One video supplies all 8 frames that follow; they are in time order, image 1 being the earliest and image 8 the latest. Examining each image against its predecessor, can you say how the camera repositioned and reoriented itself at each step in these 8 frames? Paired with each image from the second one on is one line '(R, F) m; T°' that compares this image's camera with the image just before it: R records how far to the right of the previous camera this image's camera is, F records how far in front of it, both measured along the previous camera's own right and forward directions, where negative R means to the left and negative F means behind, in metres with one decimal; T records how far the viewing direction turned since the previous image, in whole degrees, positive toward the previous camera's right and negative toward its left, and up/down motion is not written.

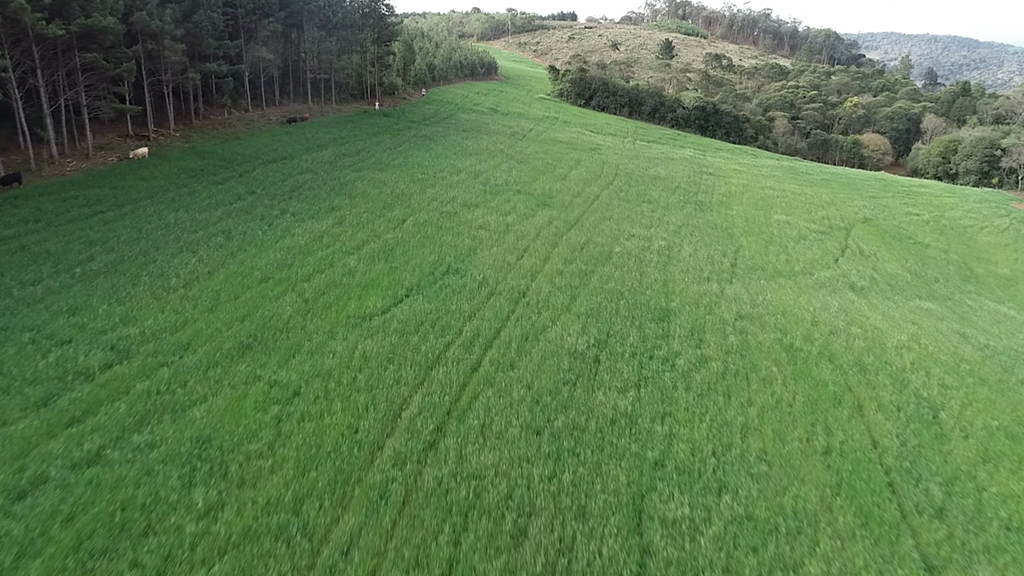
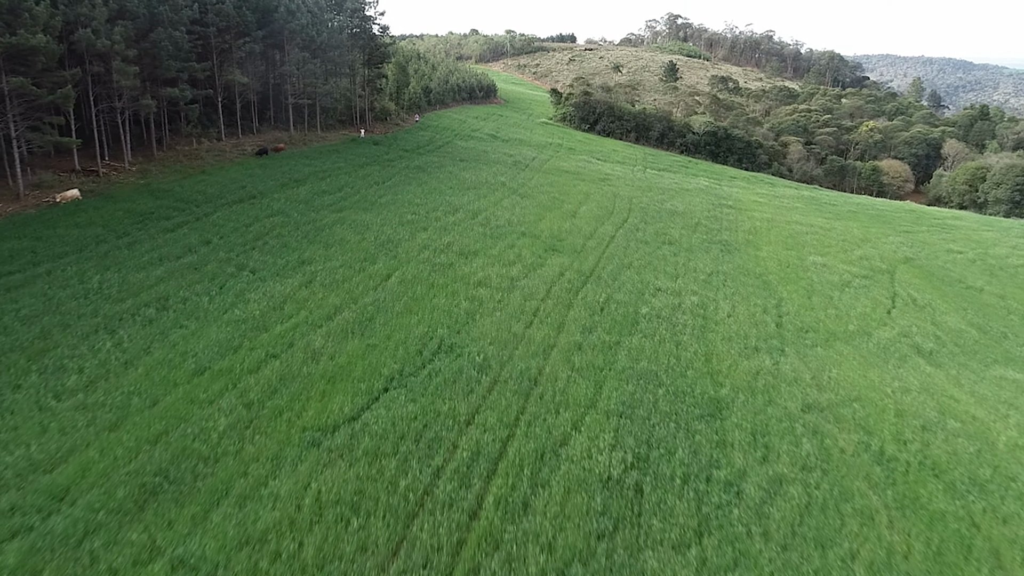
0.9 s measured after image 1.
(-0.2, +4.1) m; 0°
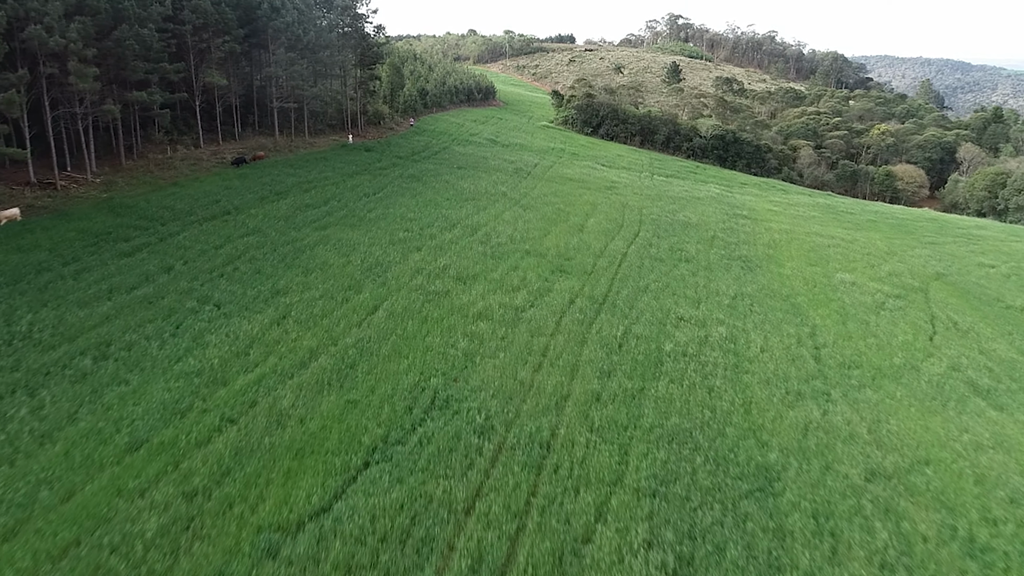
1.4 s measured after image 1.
(-0.2, +2.6) m; 0°
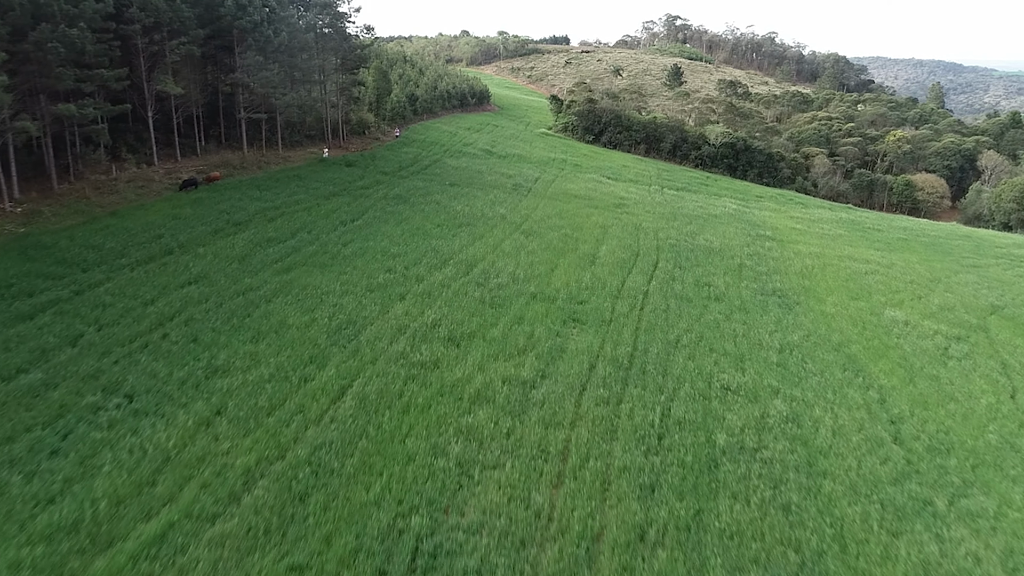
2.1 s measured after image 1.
(-0.3, +4.1) m; +1°
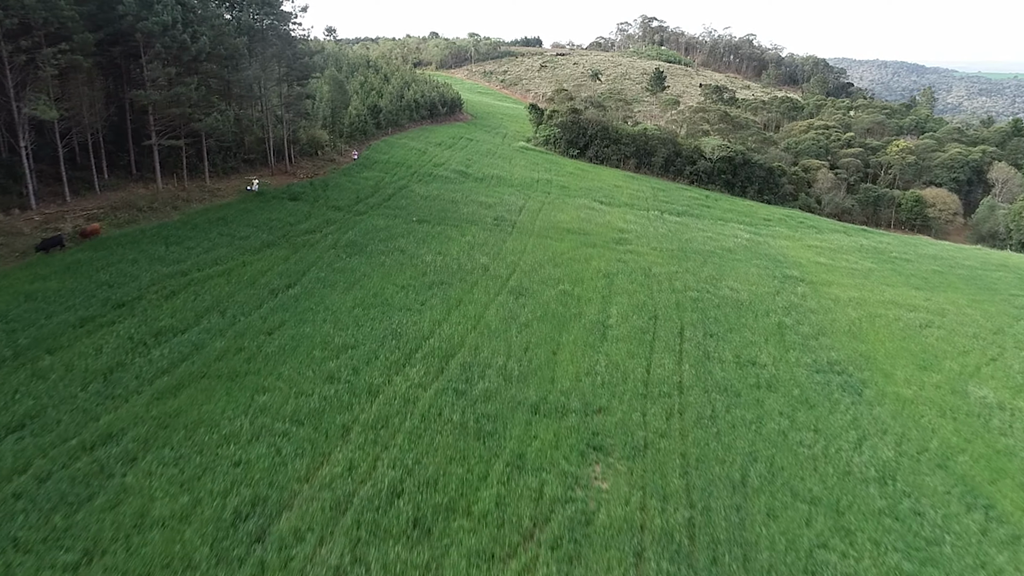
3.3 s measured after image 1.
(-0.4, +6.1) m; +2°
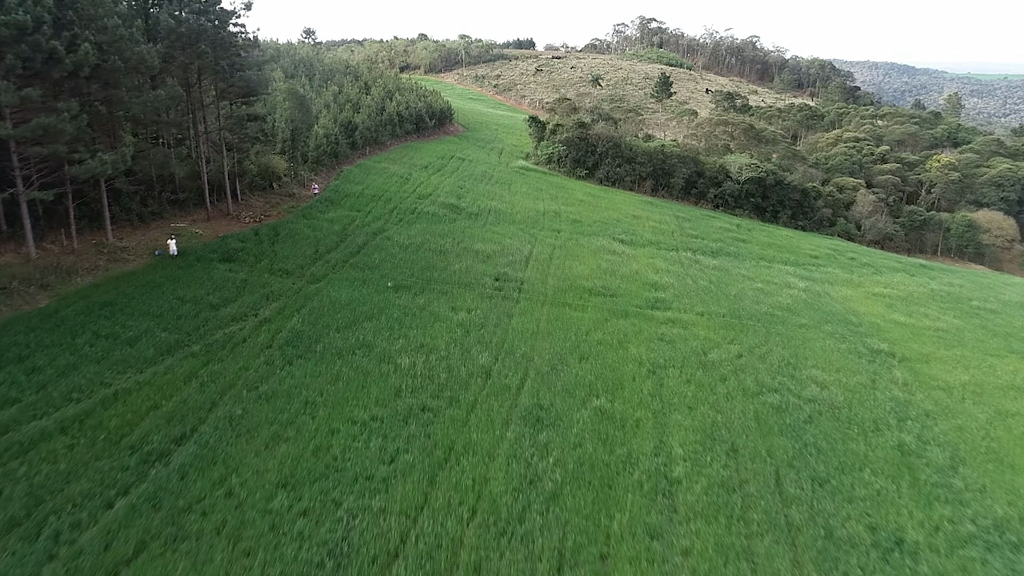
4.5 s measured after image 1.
(-0.5, +7.1) m; +1°
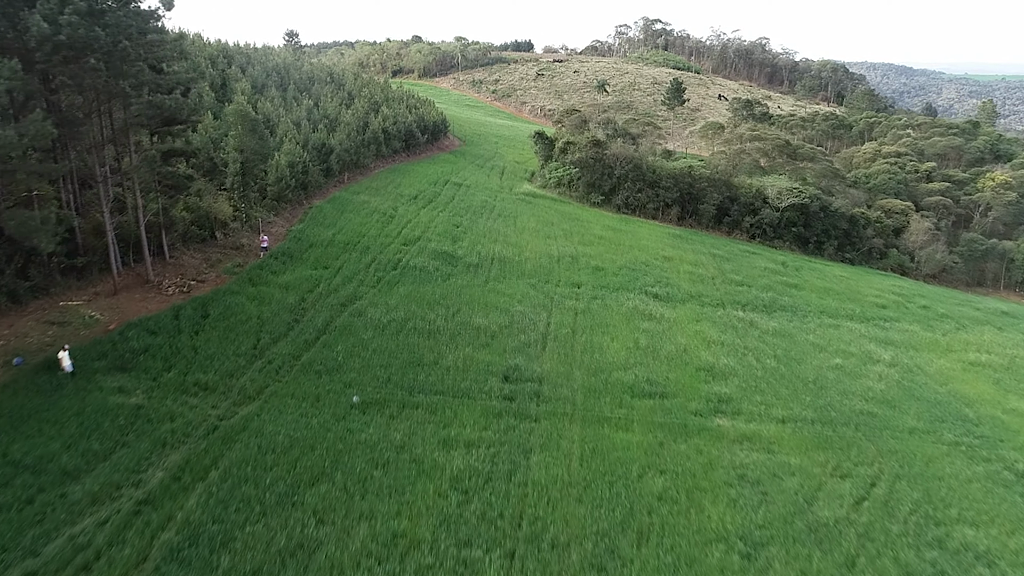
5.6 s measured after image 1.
(-0.4, +6.4) m; 0°
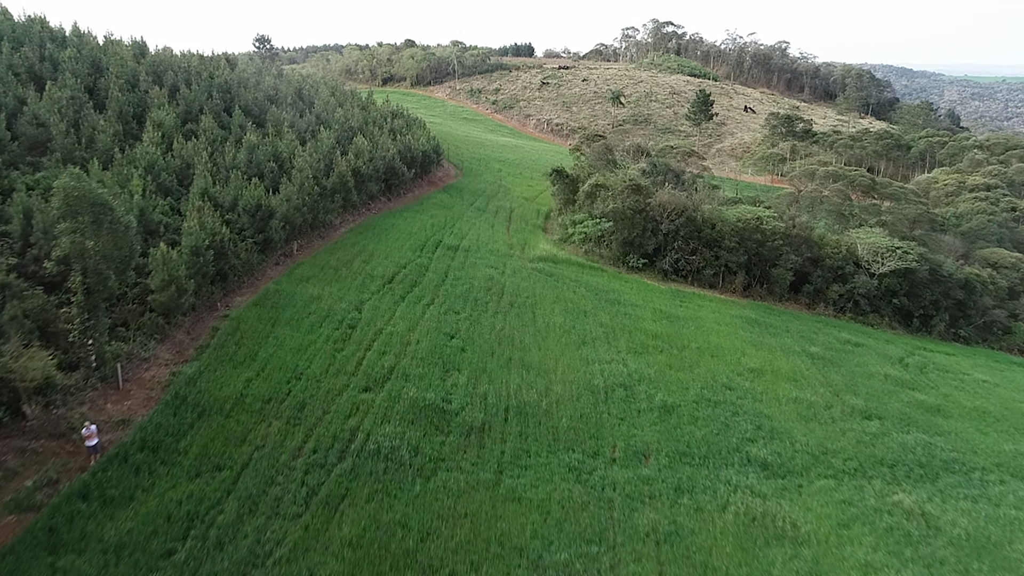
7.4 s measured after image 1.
(-0.7, +9.9) m; 0°
